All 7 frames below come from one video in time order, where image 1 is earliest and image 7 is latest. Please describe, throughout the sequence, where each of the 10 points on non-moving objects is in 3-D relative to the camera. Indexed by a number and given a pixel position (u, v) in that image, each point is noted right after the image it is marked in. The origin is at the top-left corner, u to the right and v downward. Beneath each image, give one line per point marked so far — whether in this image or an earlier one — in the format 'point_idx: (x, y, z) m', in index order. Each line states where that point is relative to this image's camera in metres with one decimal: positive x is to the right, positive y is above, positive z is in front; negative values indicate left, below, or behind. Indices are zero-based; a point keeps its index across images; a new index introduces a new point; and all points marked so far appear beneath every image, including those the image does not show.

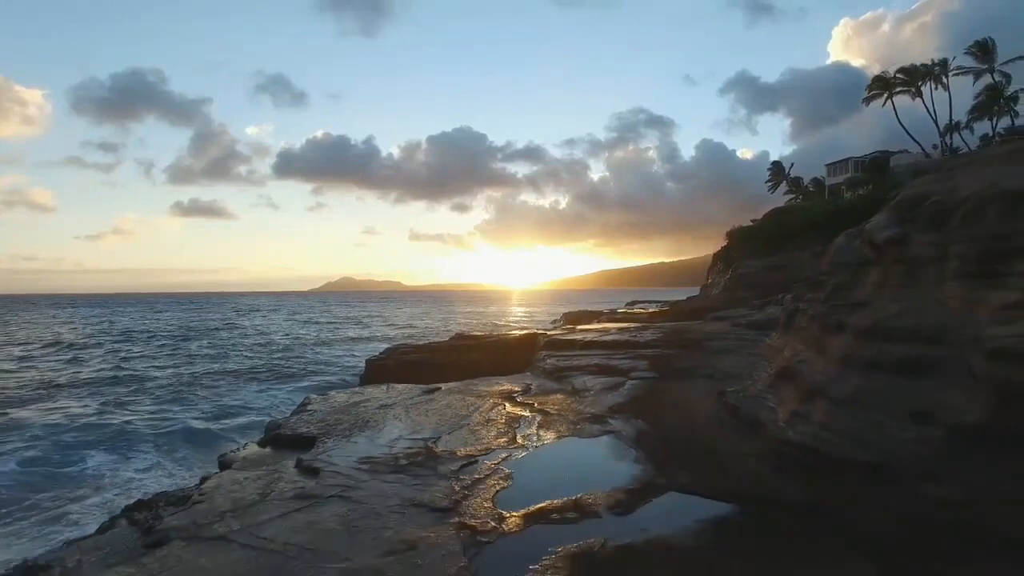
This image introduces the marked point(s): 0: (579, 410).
0: (+2.0, -3.5, +16.2) m
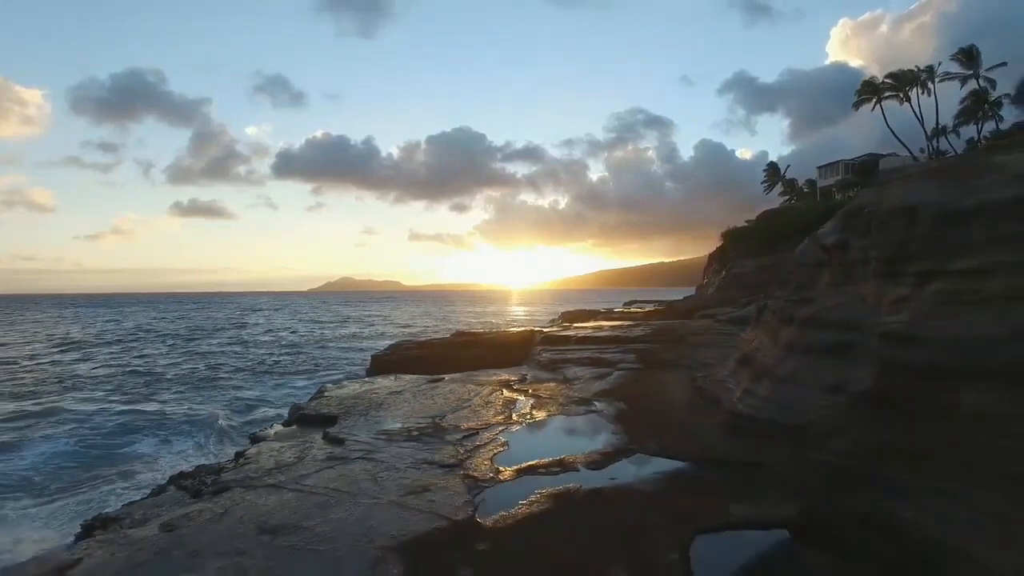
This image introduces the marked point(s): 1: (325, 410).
0: (+1.9, -3.5, +18.1) m
1: (-5.5, -3.6, +16.3) m
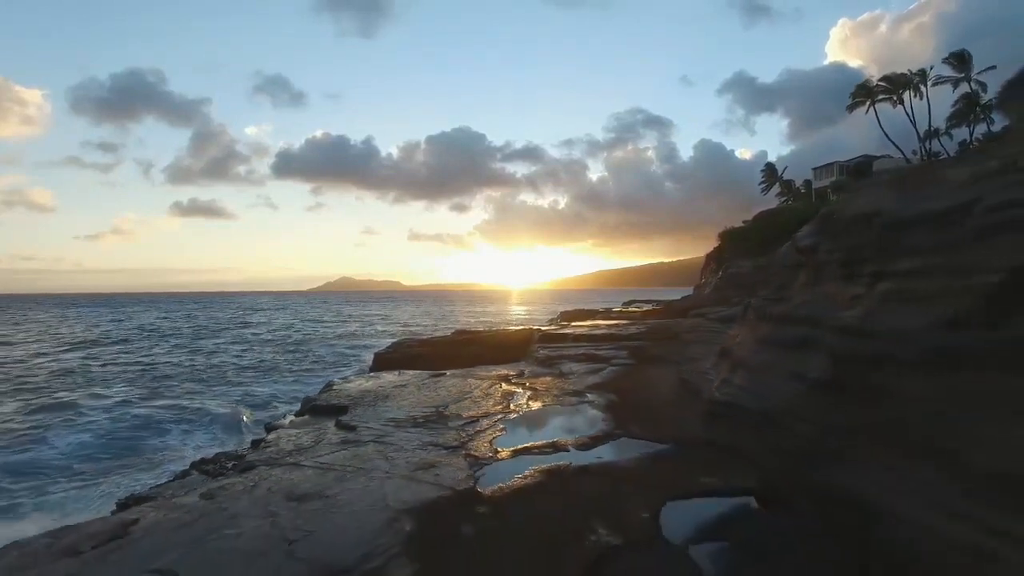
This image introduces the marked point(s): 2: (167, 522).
0: (+1.8, -3.4, +19.3) m
1: (-5.6, -3.5, +17.5) m
2: (-5.1, -3.4, +8.1) m
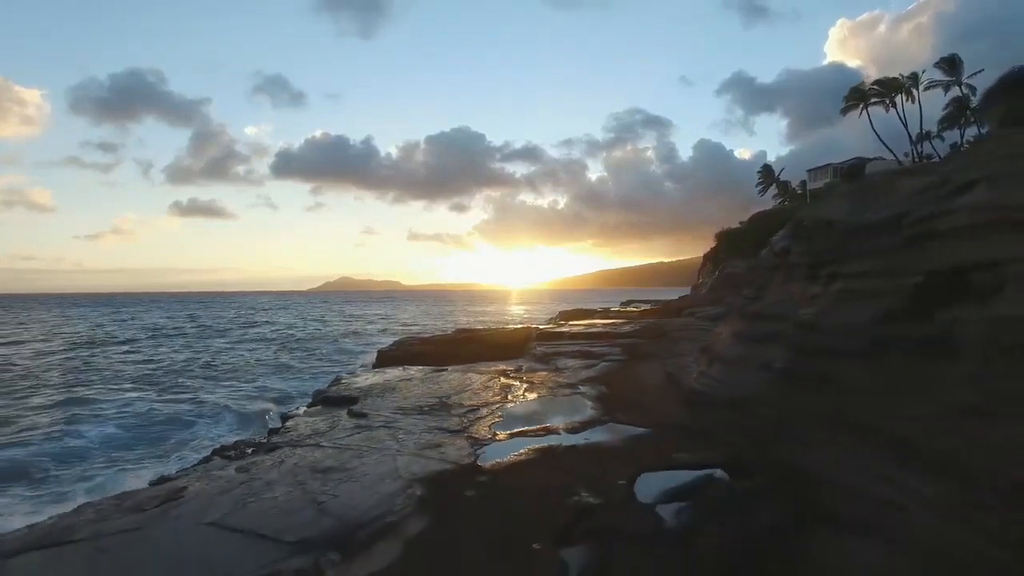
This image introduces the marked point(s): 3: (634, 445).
0: (+1.7, -3.4, +20.6) m
1: (-5.6, -3.5, +18.8) m
2: (-5.1, -3.4, +9.4) m
3: (+2.6, -3.3, +11.5) m
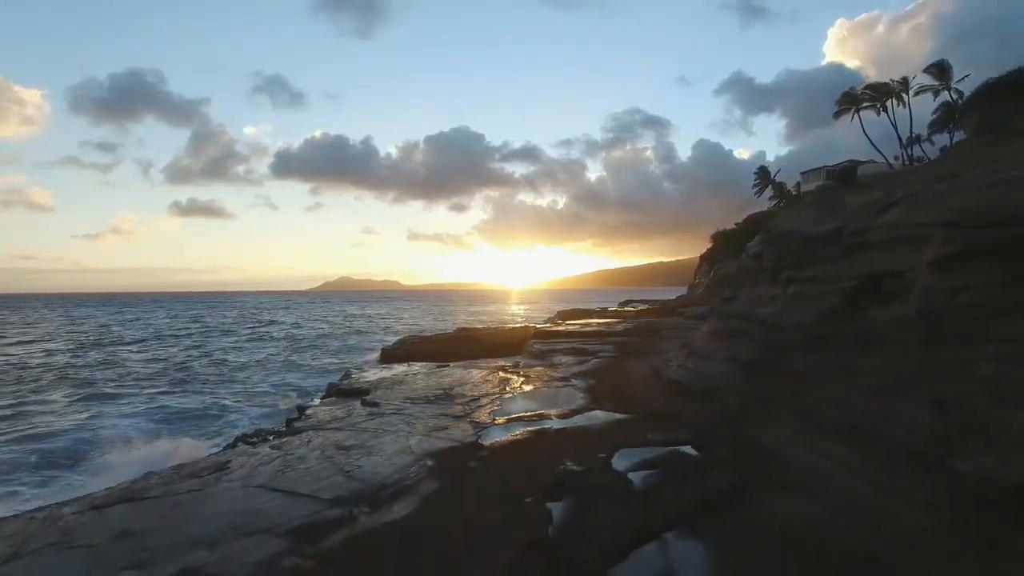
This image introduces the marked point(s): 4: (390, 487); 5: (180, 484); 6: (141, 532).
0: (+1.6, -3.5, +22.2) m
1: (-5.7, -3.6, +20.4) m
2: (-5.2, -3.5, +11.1) m
3: (+2.5, -3.3, +13.2) m
4: (-2.1, -3.3, +9.3) m
5: (-5.8, -3.5, +9.7) m
6: (-5.2, -3.4, +7.8) m
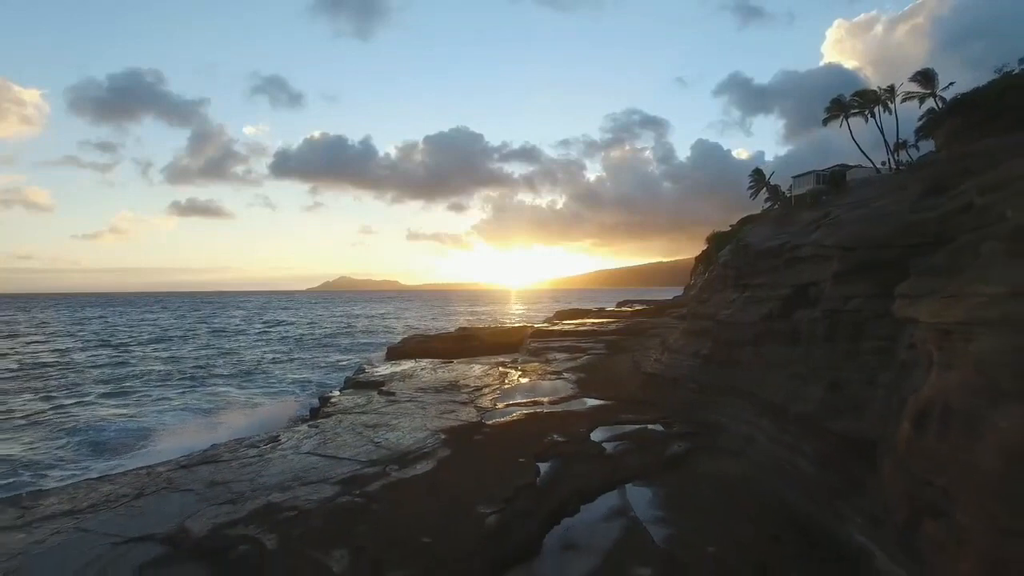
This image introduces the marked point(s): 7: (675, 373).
0: (+1.5, -3.6, +24.7) m
1: (-5.8, -3.7, +22.8) m
2: (-5.2, -3.6, +13.5) m
3: (+2.4, -3.5, +15.6) m
4: (-2.1, -3.5, +11.7) m
5: (-5.9, -3.6, +12.1) m
6: (-5.3, -3.6, +10.2) m
7: (+4.9, -2.6, +16.7) m
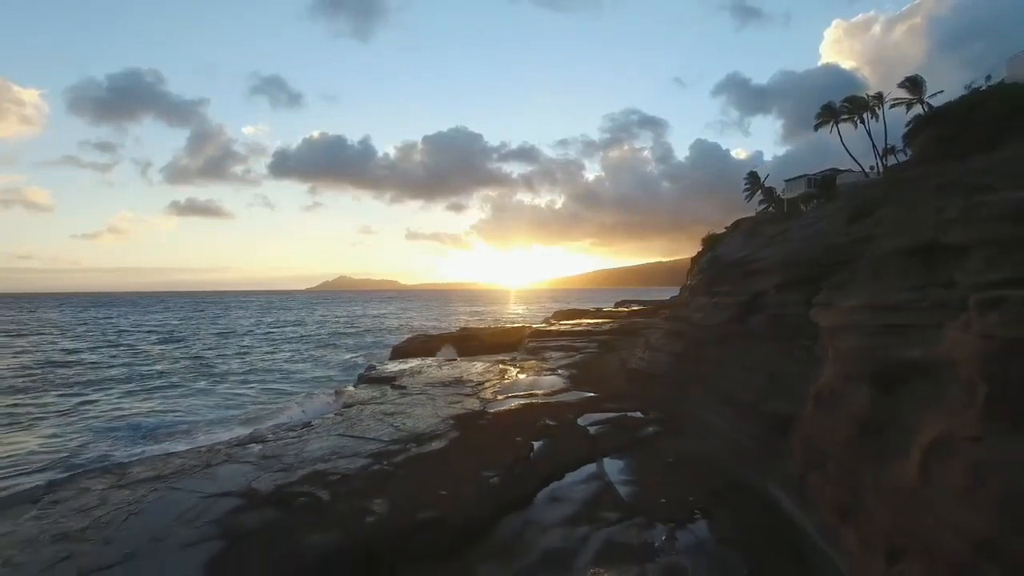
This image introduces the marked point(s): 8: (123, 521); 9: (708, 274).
0: (+1.5, -3.8, +26.9) m
1: (-5.8, -3.9, +25.0) m
2: (-5.3, -3.8, +15.7) m
3: (+2.4, -3.7, +17.8) m
4: (-2.2, -3.7, +14.0) m
5: (-5.9, -3.8, +14.3) m
6: (-5.3, -3.8, +12.5) m
7: (+4.9, -2.8, +18.9) m
8: (-6.3, -3.8, +9.0) m
9: (+6.5, +0.5, +19.2) m
